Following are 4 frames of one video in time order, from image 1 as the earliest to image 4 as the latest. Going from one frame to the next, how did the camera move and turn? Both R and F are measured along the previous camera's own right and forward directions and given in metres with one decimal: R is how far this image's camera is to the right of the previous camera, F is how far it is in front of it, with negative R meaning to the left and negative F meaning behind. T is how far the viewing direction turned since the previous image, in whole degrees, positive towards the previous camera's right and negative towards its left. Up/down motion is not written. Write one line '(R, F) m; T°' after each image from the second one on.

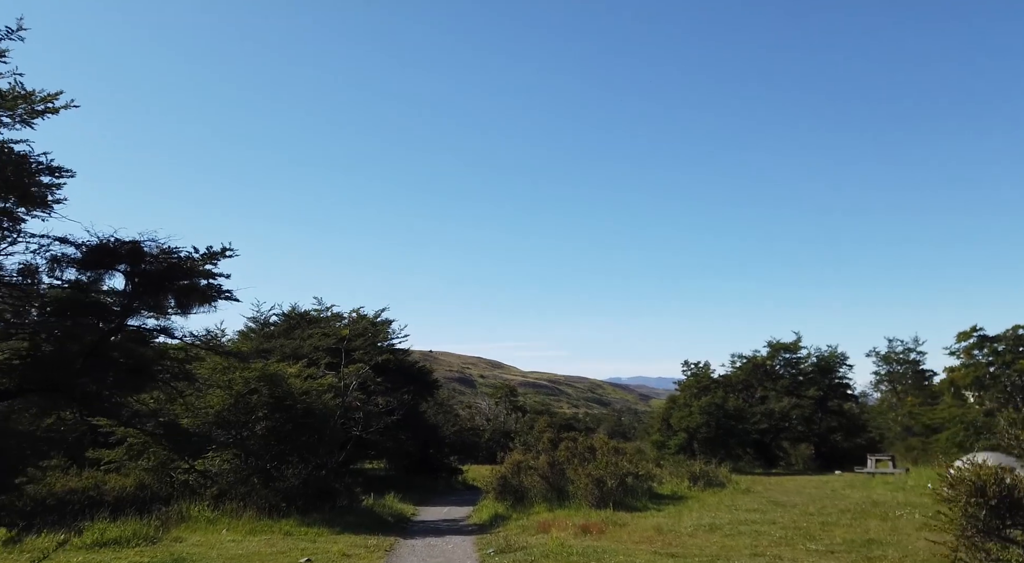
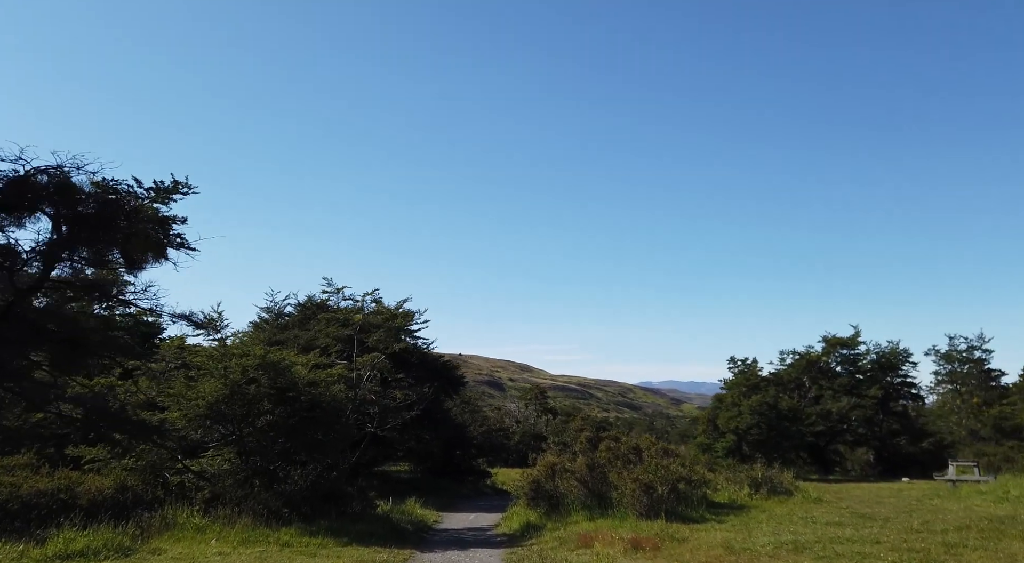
(-0.1, +3.0) m; -2°
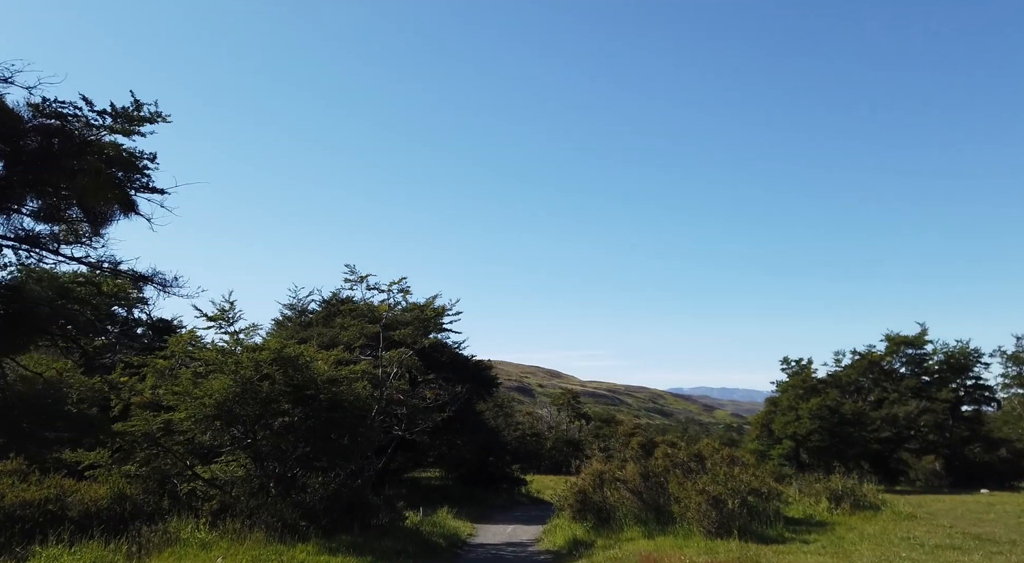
(-0.4, +2.4) m; -2°
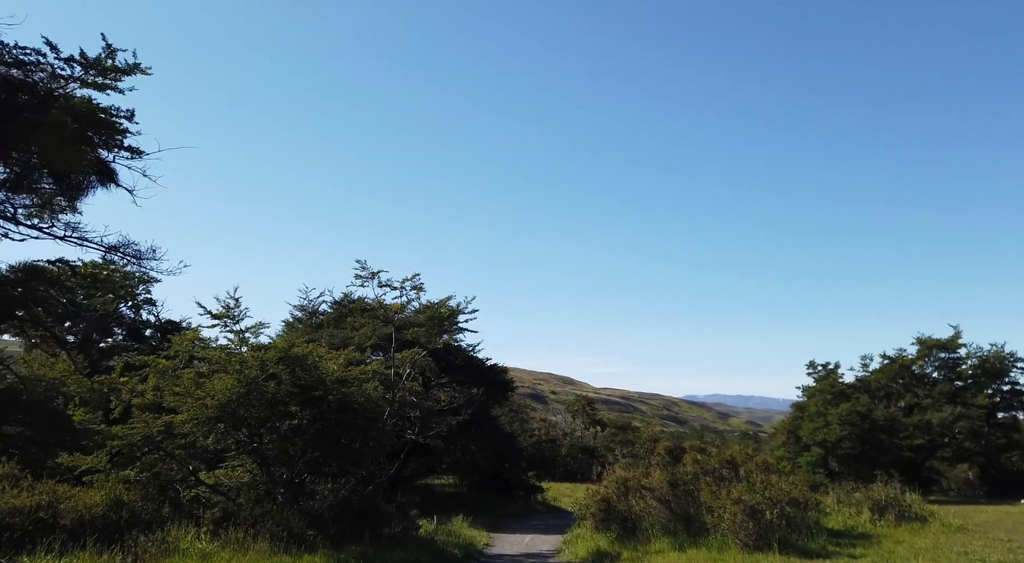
(-0.2, +1.1) m; -1°
